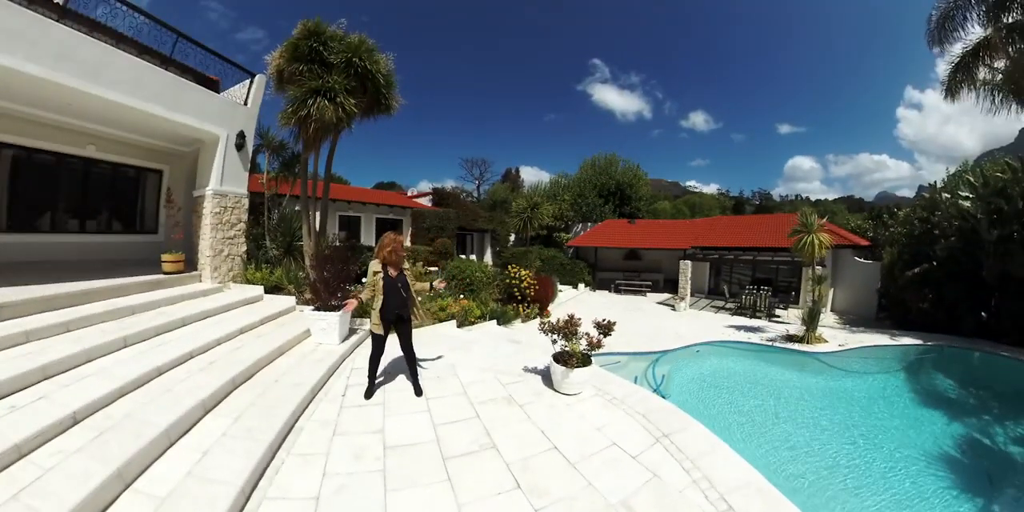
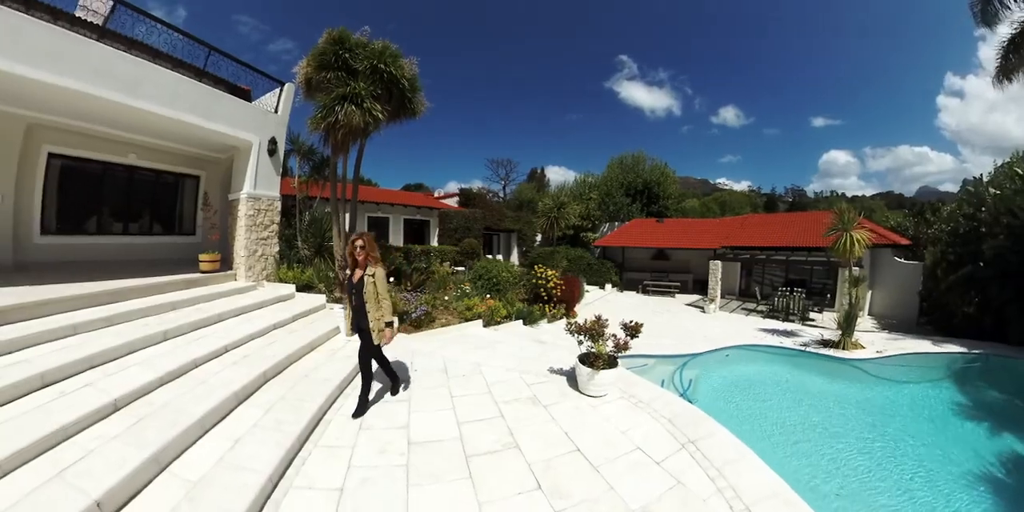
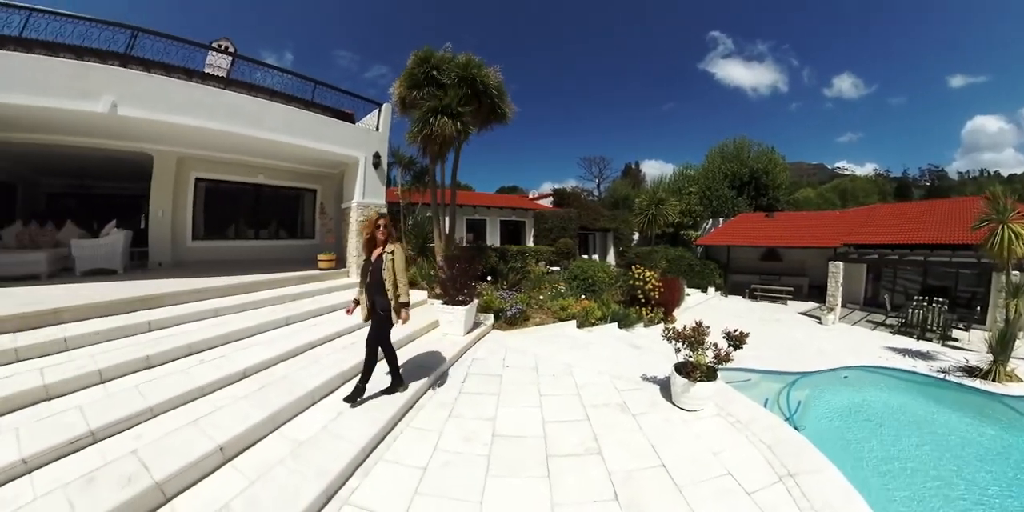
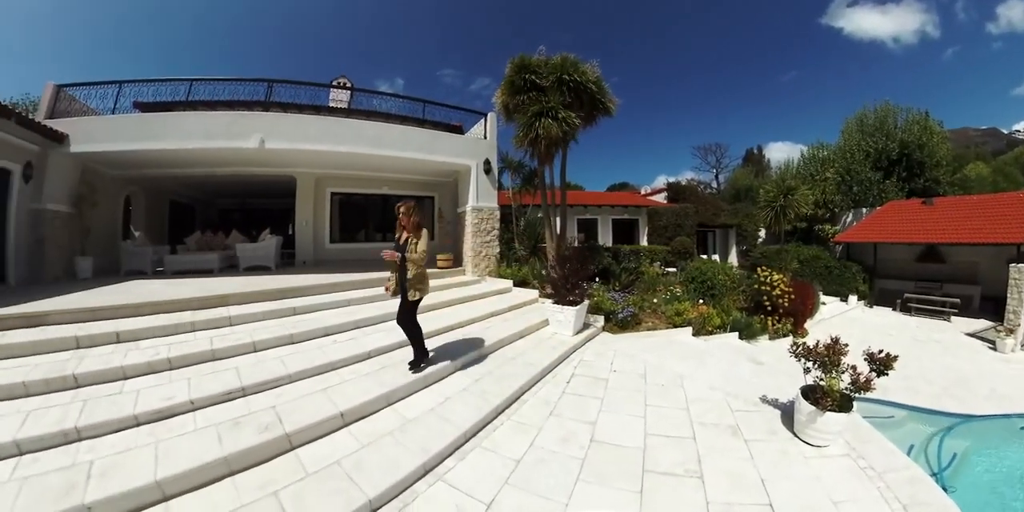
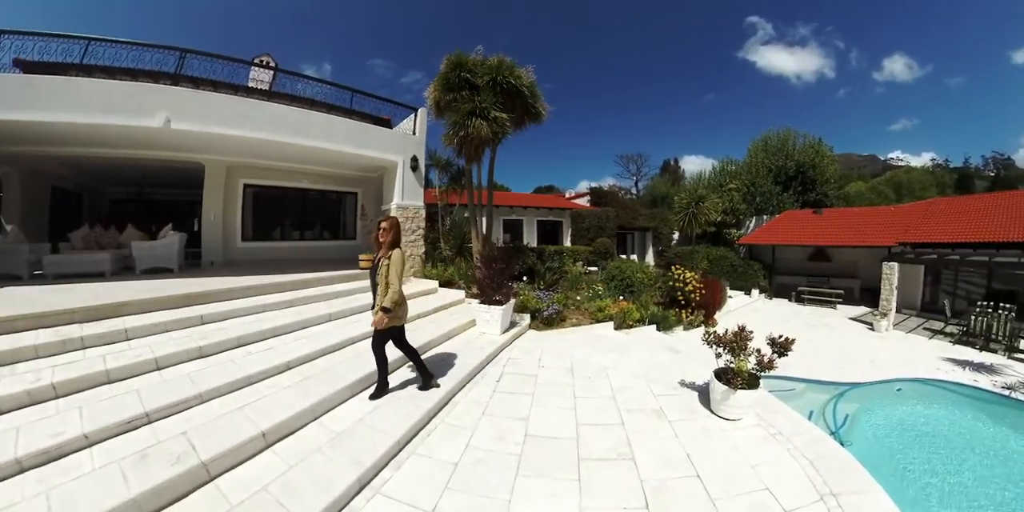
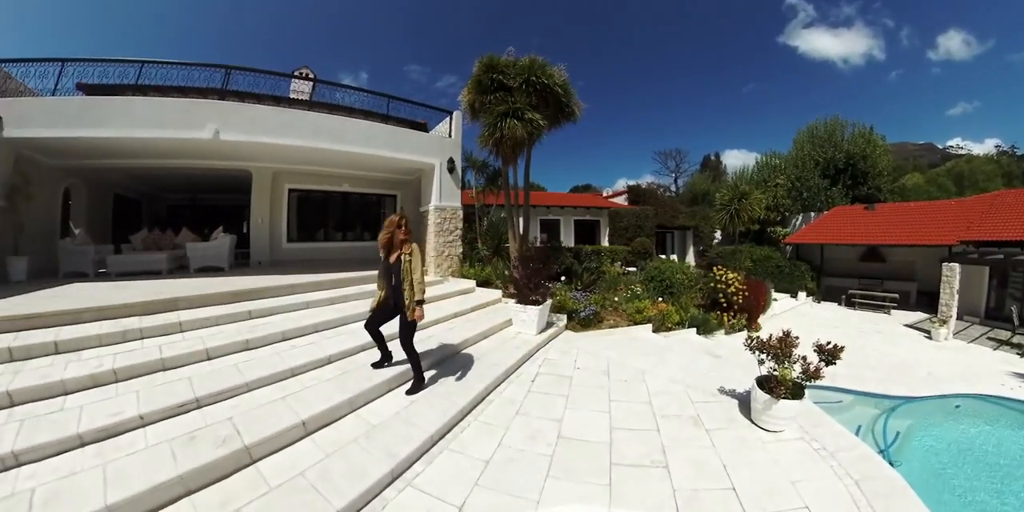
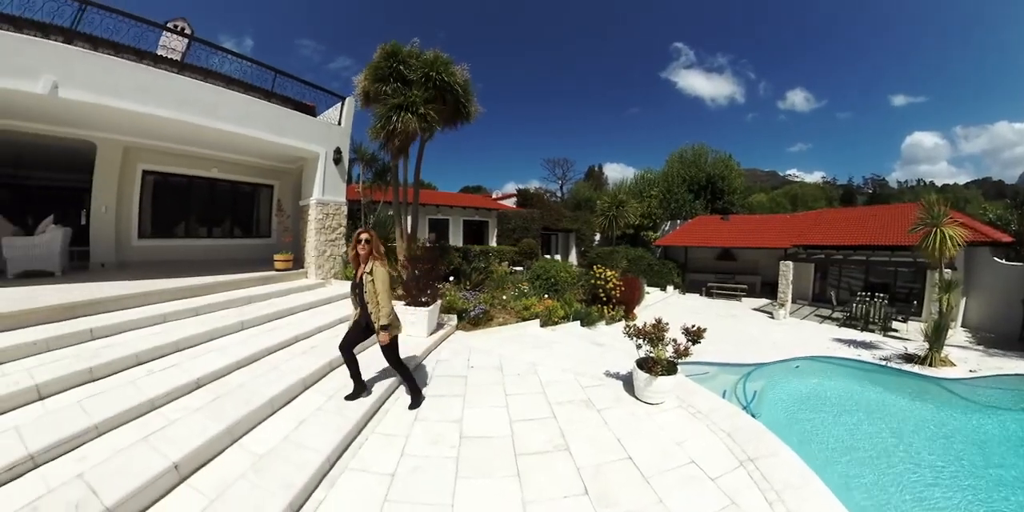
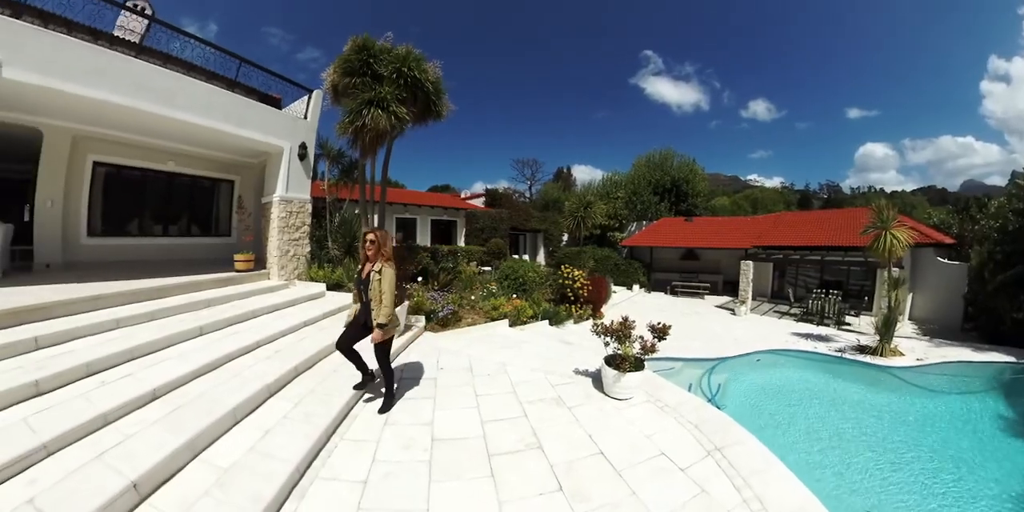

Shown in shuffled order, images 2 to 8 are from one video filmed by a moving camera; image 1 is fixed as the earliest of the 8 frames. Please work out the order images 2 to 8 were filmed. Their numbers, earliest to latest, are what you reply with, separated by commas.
2, 8, 7, 3, 5, 6, 4
